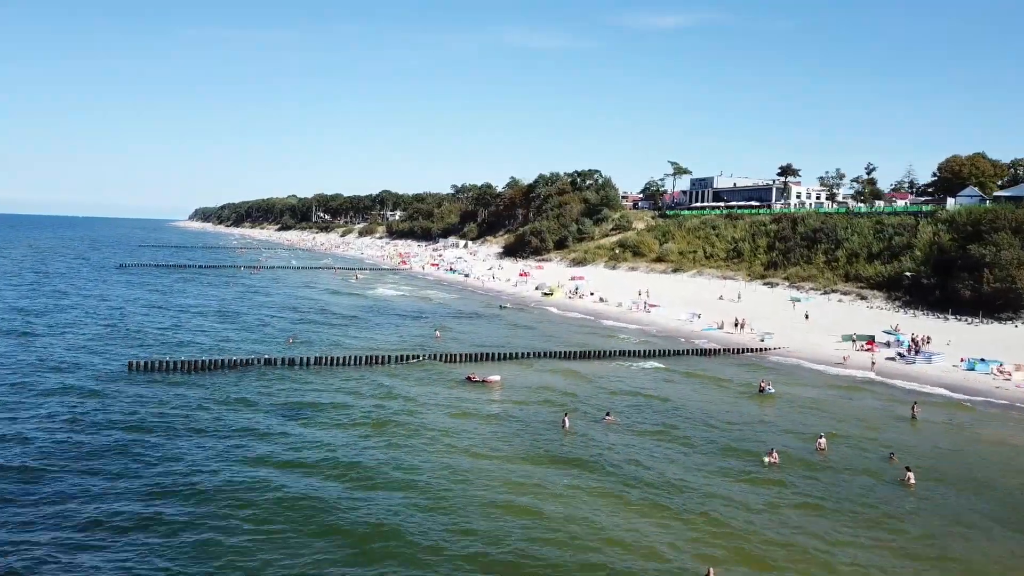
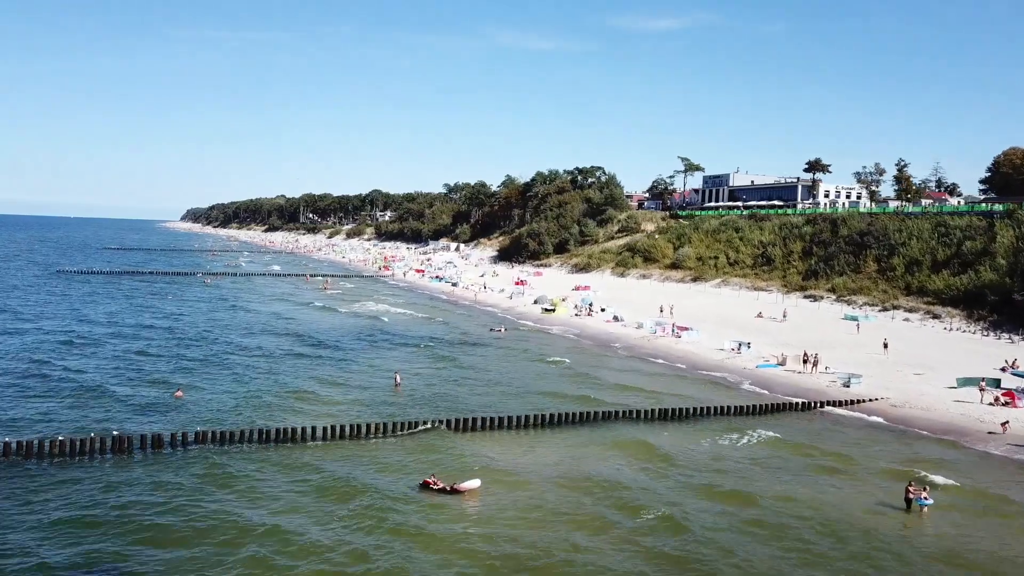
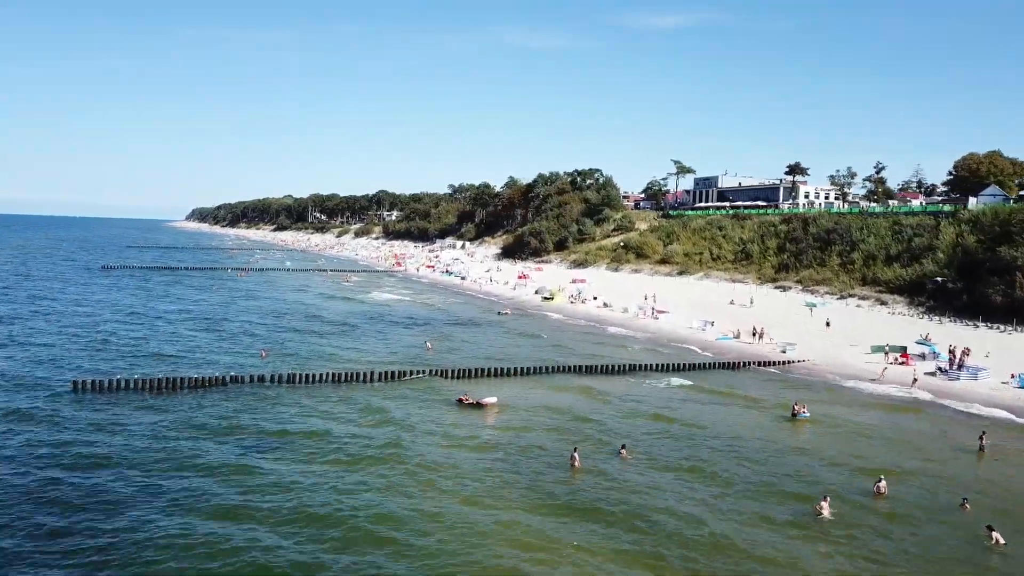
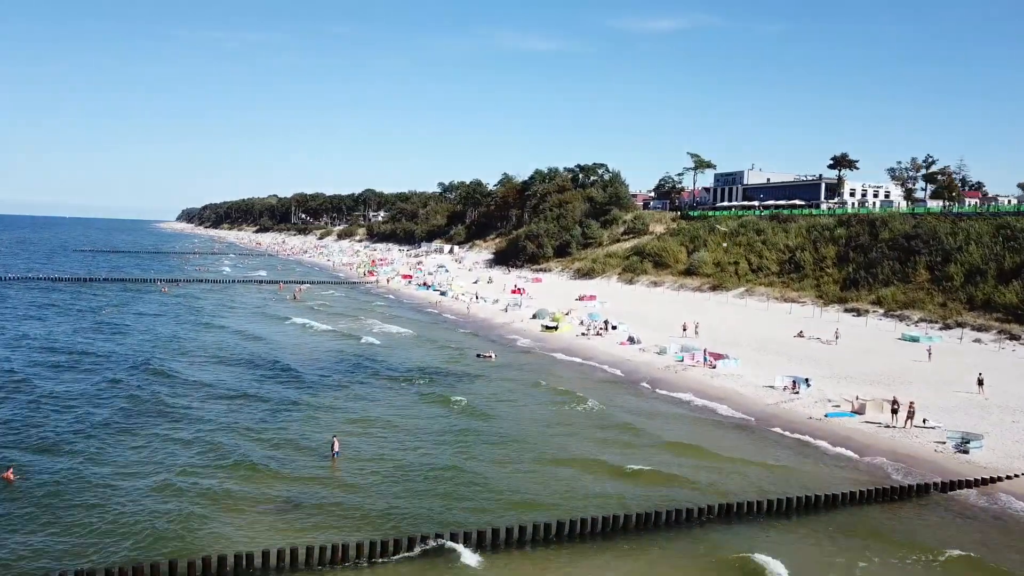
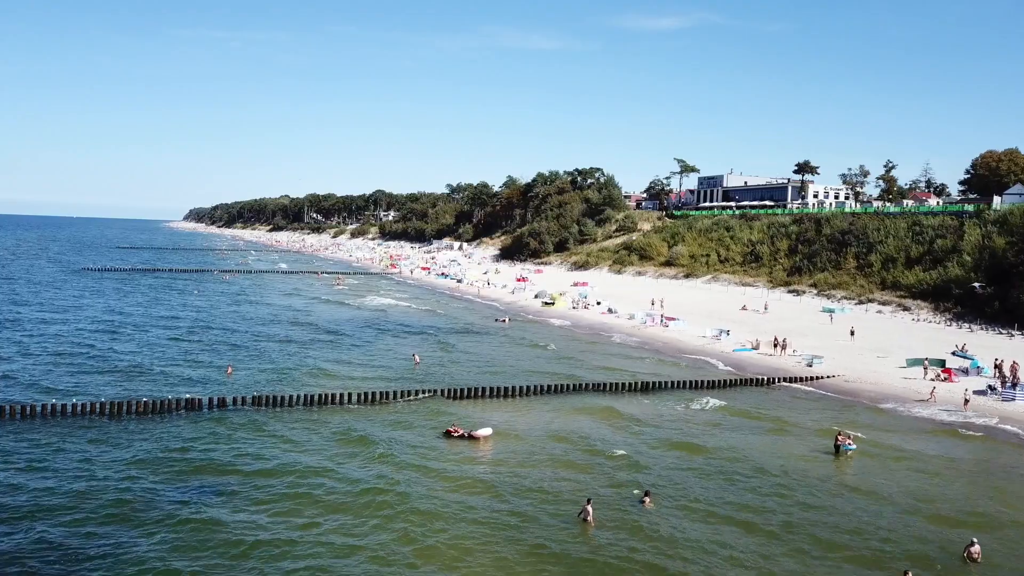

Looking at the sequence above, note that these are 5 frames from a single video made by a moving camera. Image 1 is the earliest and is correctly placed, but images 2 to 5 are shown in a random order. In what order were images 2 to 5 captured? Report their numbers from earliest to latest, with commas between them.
3, 5, 2, 4
